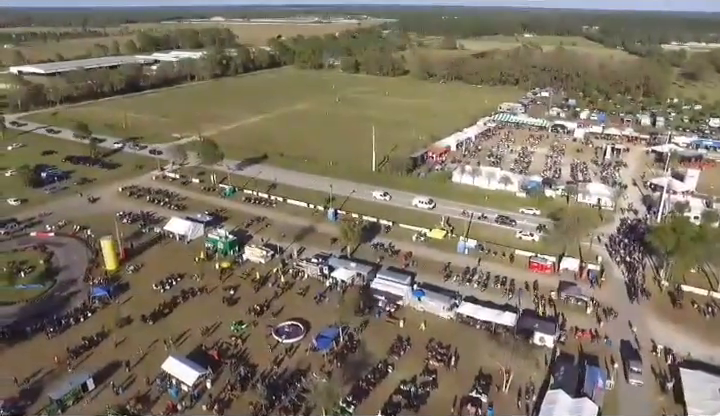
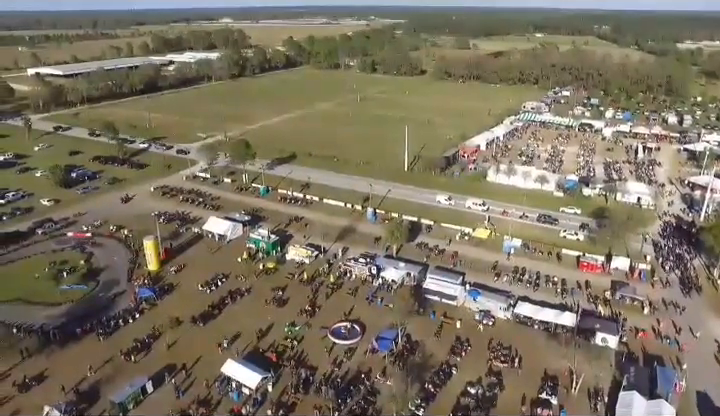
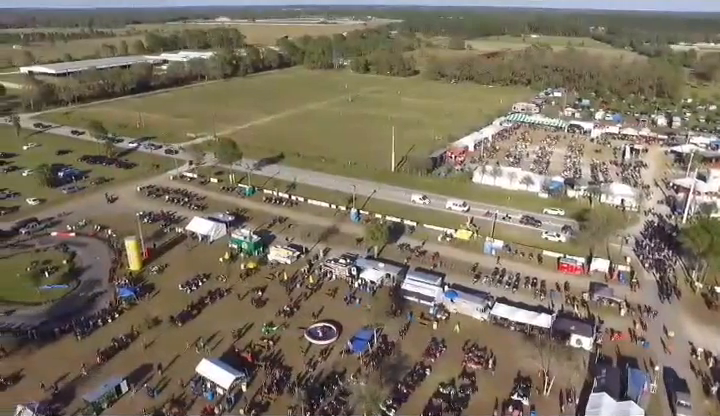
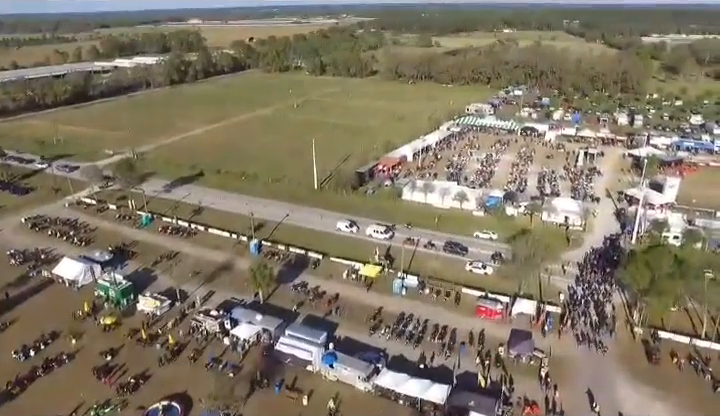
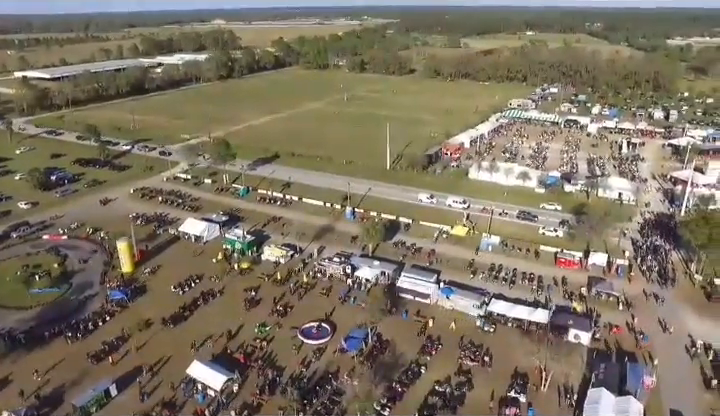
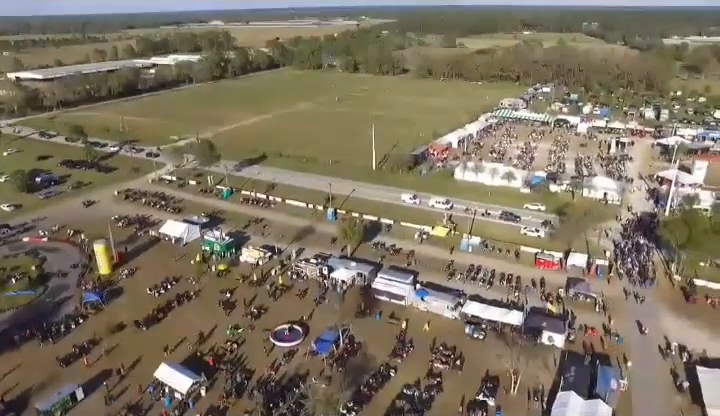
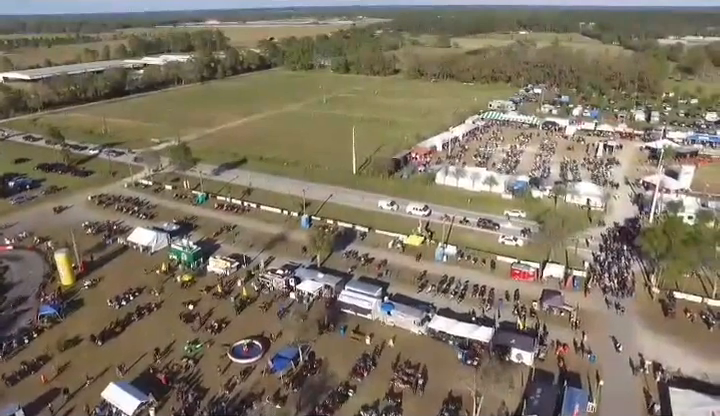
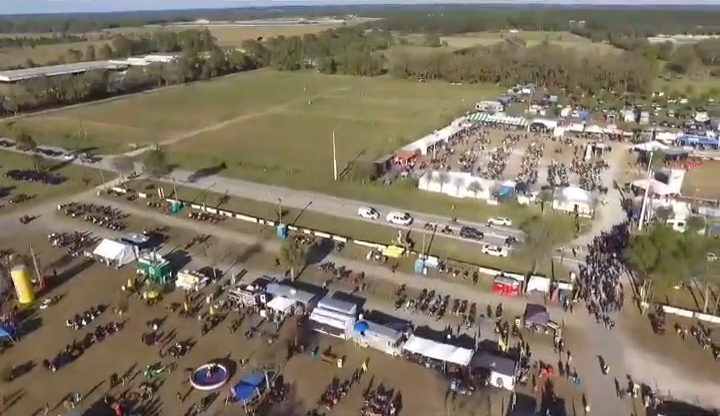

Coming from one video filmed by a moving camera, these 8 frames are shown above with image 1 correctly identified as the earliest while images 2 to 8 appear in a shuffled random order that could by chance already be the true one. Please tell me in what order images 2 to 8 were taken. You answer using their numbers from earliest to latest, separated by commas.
3, 2, 5, 6, 7, 8, 4
